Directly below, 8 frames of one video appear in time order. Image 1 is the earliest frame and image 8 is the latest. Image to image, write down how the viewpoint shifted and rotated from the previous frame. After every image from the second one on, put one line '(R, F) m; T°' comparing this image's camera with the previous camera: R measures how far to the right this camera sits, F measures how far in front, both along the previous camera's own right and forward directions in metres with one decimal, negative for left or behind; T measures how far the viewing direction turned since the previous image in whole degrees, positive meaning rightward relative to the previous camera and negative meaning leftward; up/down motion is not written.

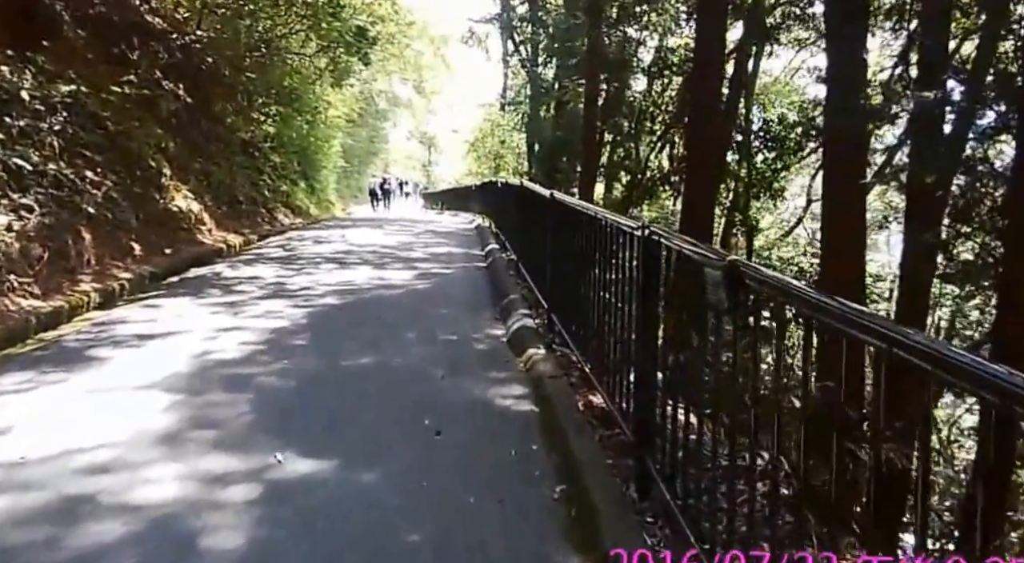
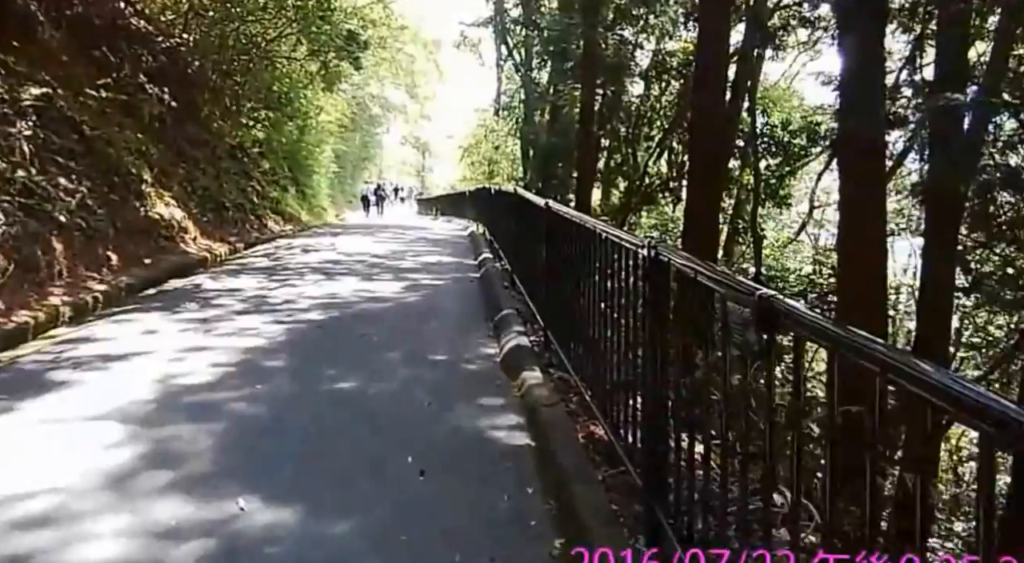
(0.0, +0.5) m; 0°
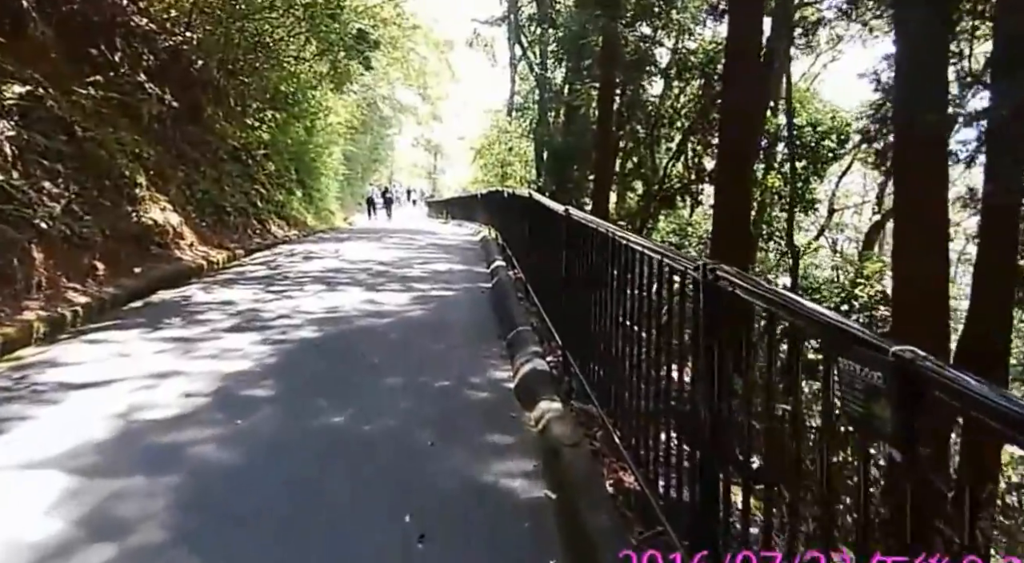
(0.0, +0.8) m; -1°
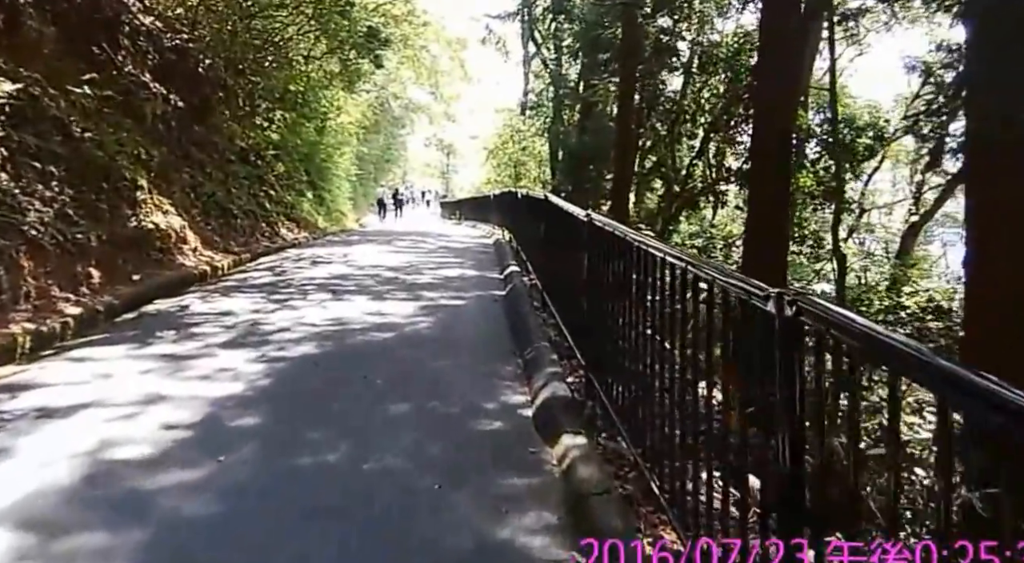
(0.0, +0.6) m; -1°
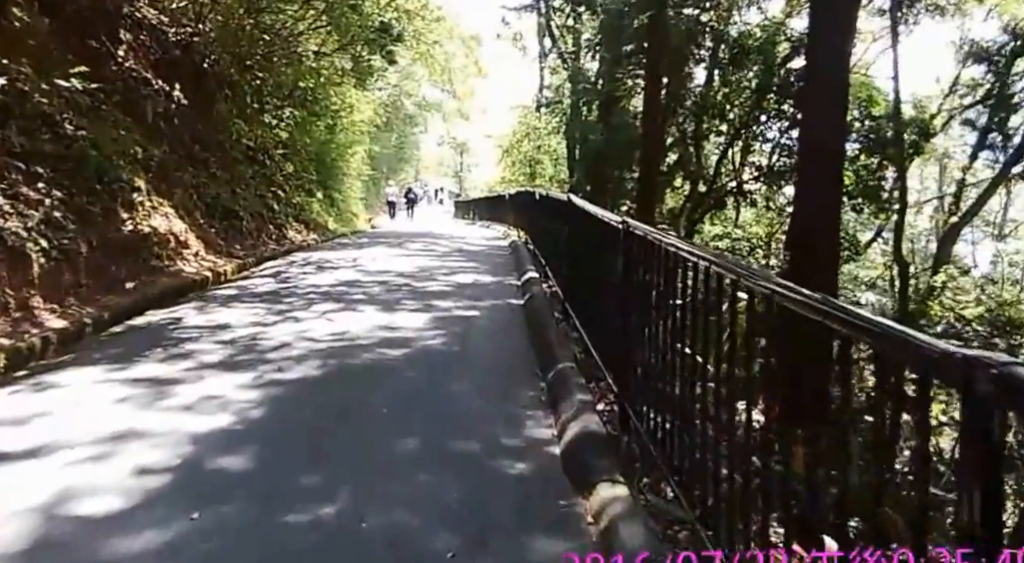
(-0.1, +0.8) m; -1°
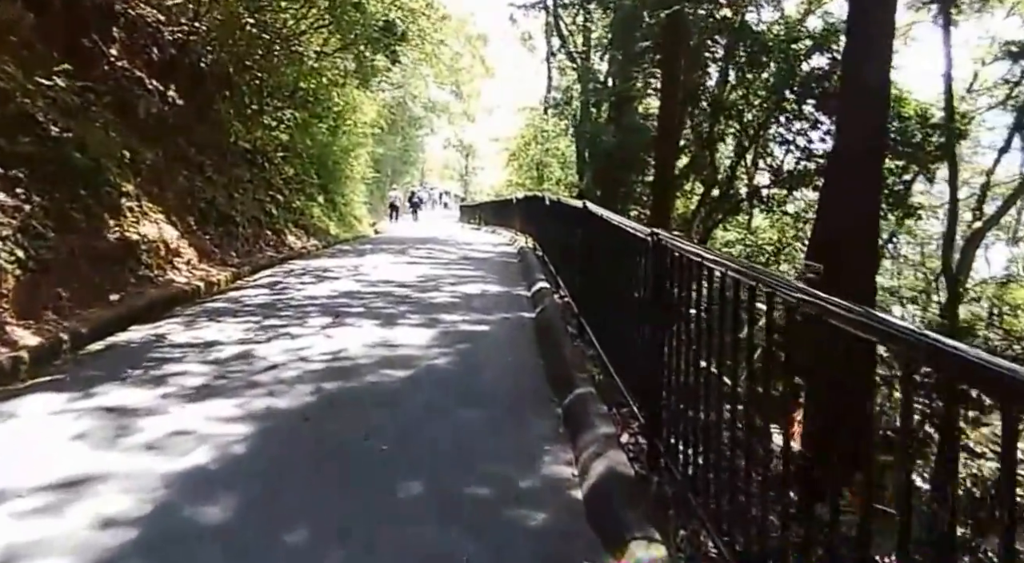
(-0.1, +0.7) m; 0°
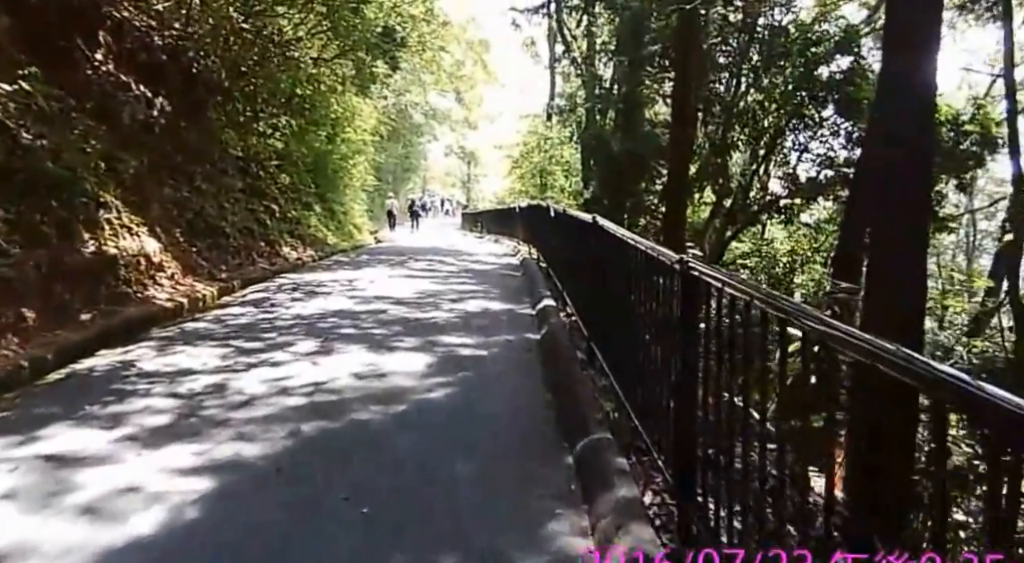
(0.0, +0.8) m; 0°
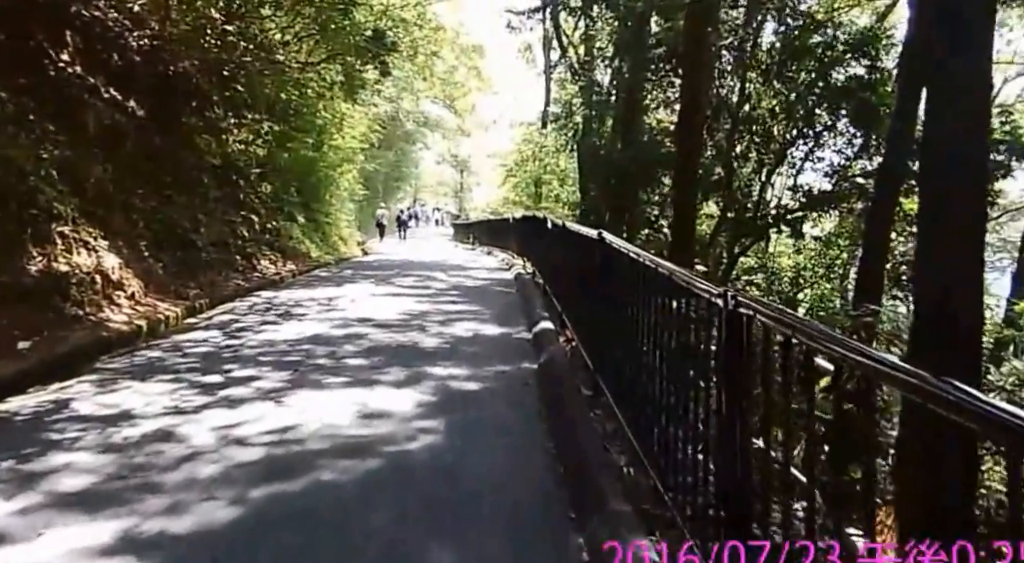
(0.0, +1.0) m; +1°
